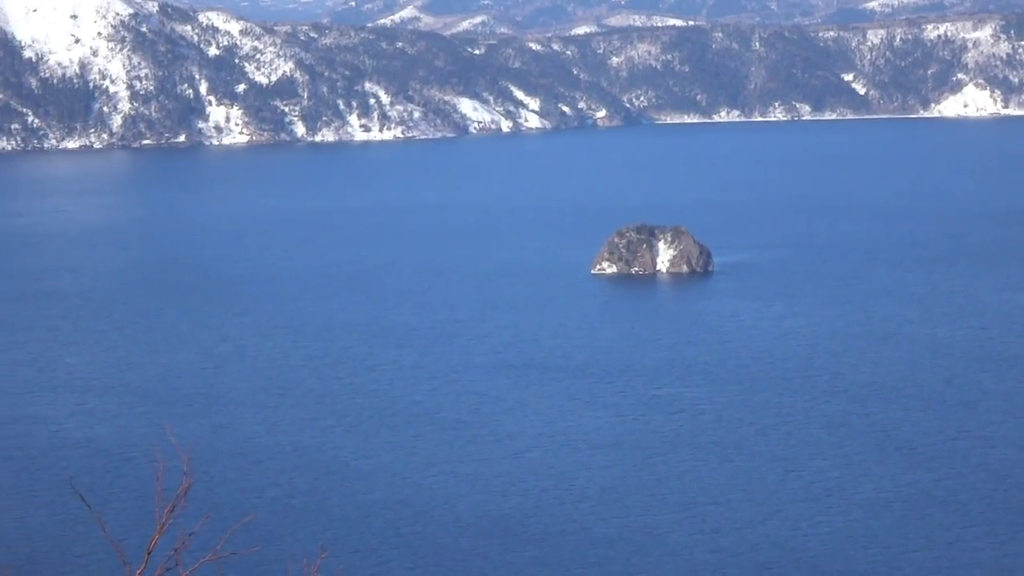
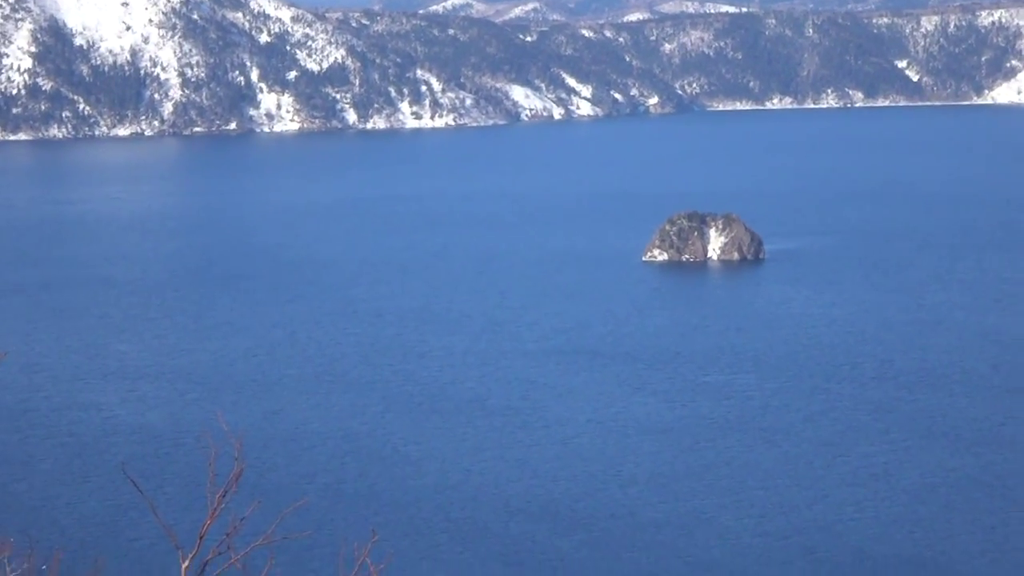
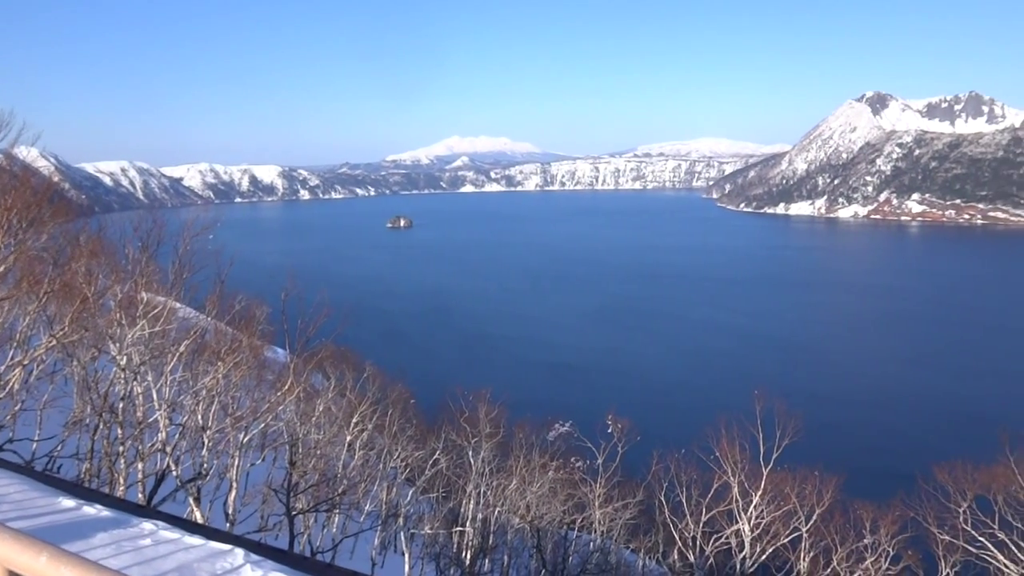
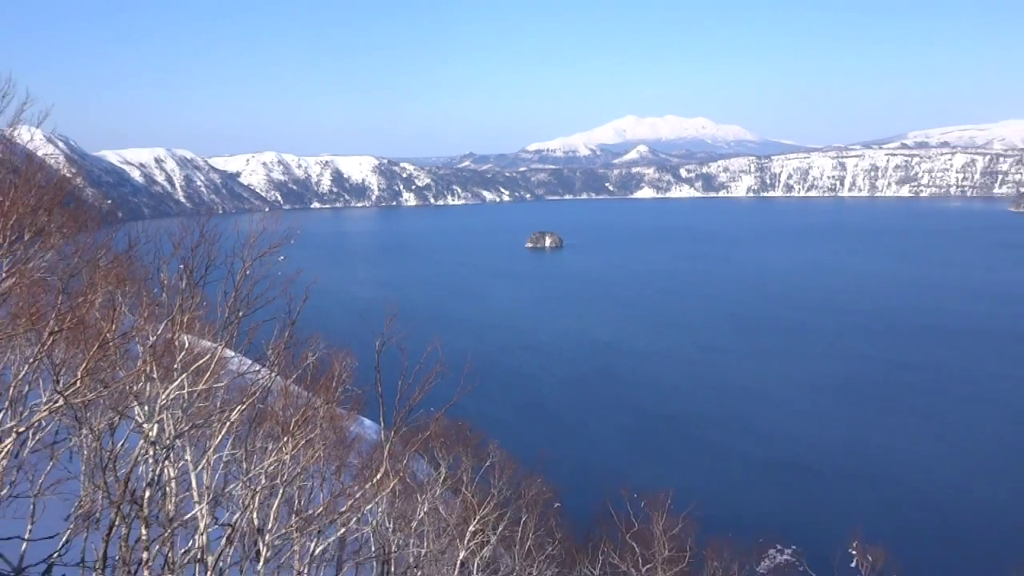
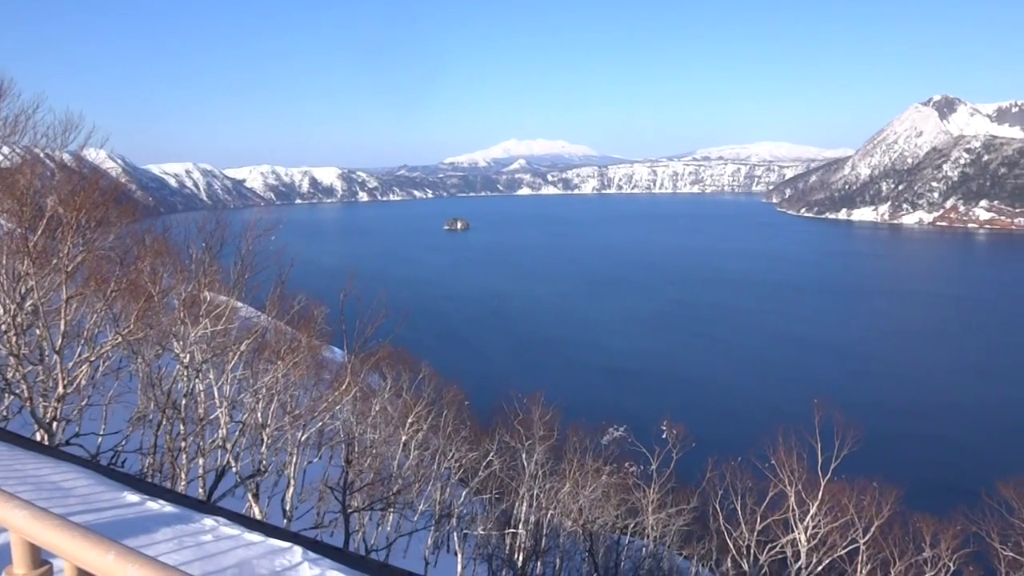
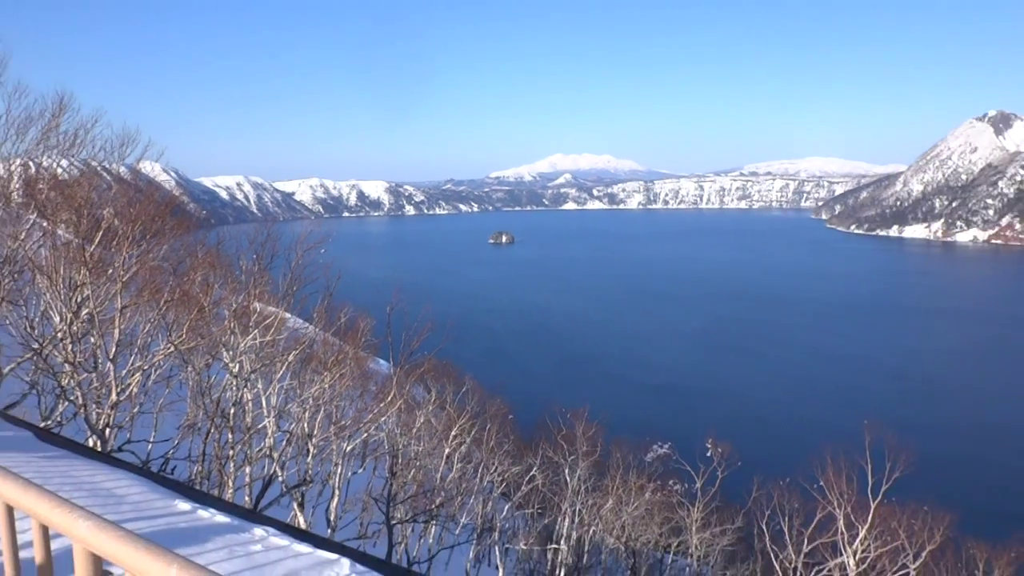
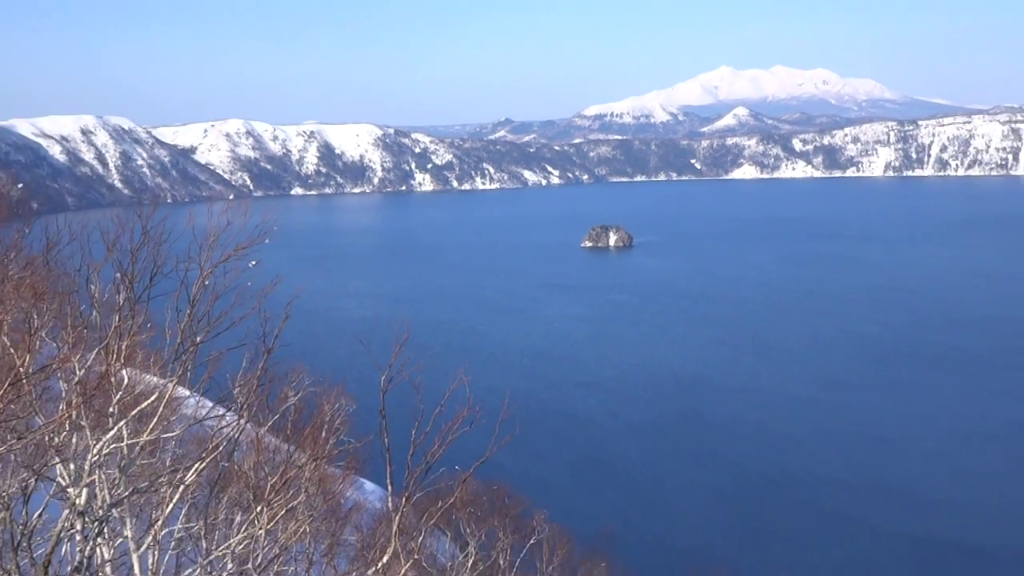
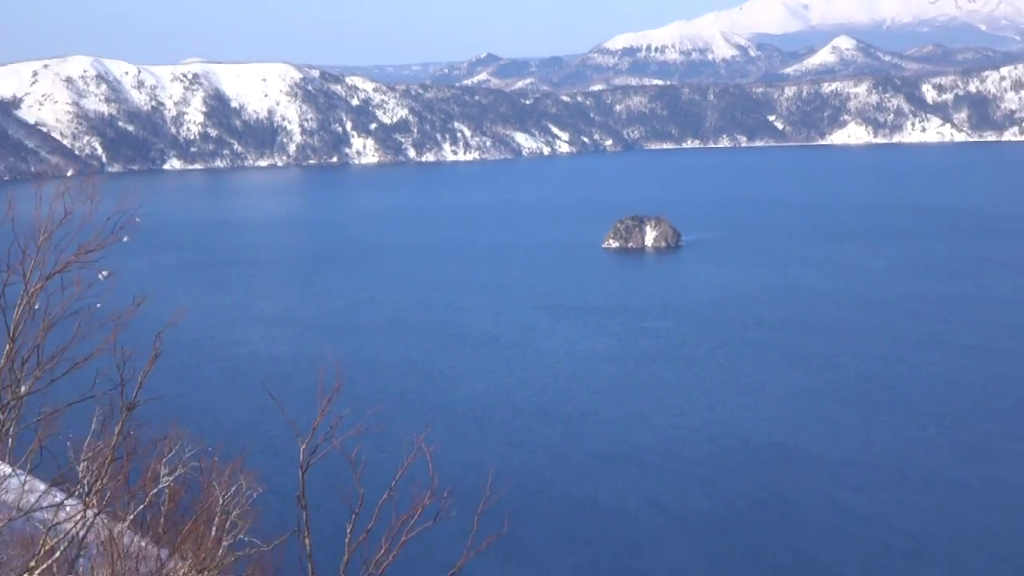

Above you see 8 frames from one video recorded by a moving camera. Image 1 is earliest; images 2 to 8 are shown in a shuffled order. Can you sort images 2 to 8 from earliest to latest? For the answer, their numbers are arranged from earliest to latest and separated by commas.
2, 8, 7, 4, 6, 5, 3
